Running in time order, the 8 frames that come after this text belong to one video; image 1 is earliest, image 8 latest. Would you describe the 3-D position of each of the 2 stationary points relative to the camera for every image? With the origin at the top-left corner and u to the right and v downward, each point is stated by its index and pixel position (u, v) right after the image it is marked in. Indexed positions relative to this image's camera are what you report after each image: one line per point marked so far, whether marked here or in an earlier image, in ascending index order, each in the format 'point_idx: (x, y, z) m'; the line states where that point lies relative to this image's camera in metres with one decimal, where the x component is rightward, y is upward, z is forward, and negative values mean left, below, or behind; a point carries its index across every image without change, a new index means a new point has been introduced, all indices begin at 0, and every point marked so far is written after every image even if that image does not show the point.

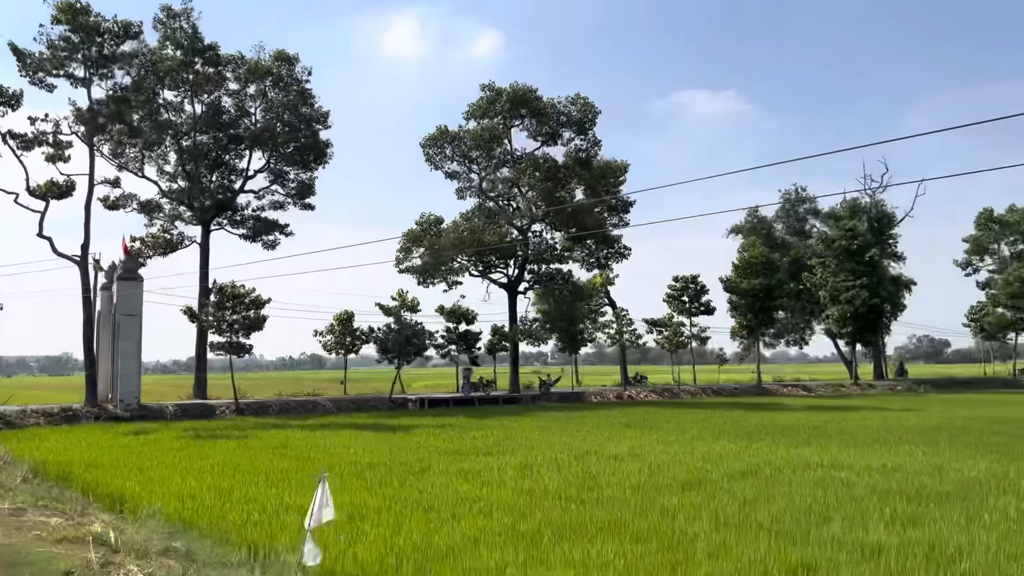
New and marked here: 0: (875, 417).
0: (+8.2, -2.9, +19.1) m
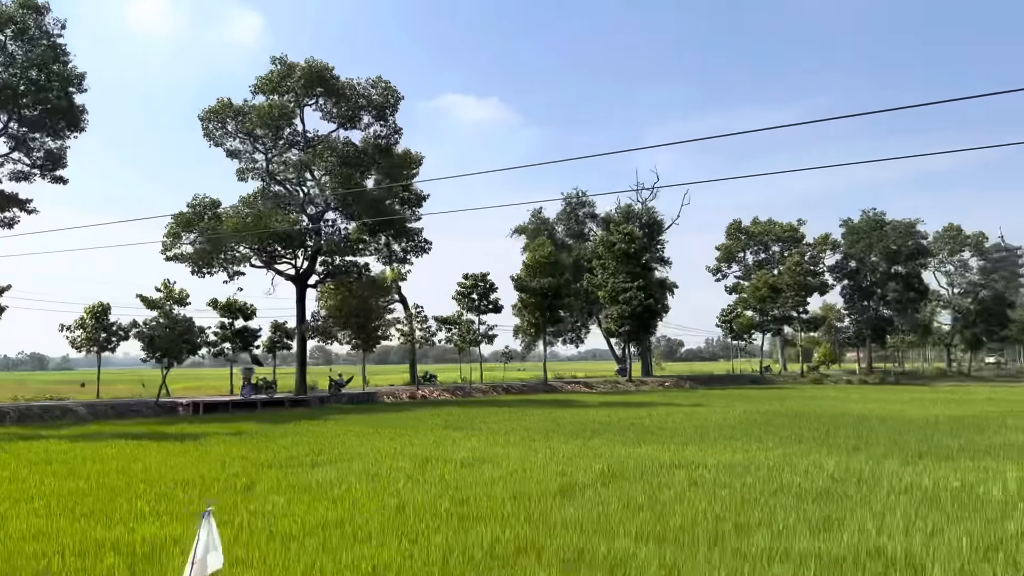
0: (+3.9, -2.9, +19.6) m
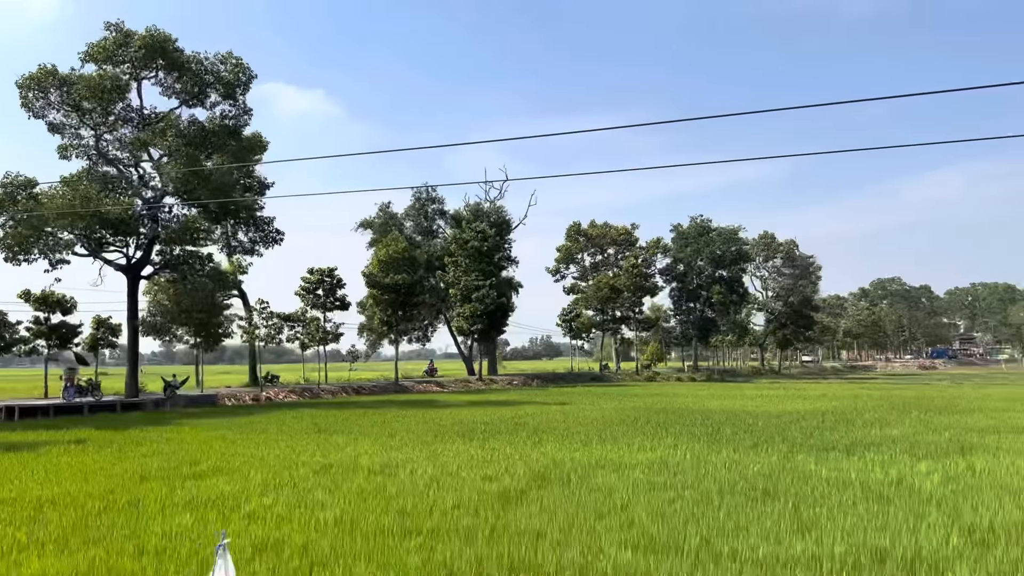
0: (+1.0, -2.8, +19.4) m
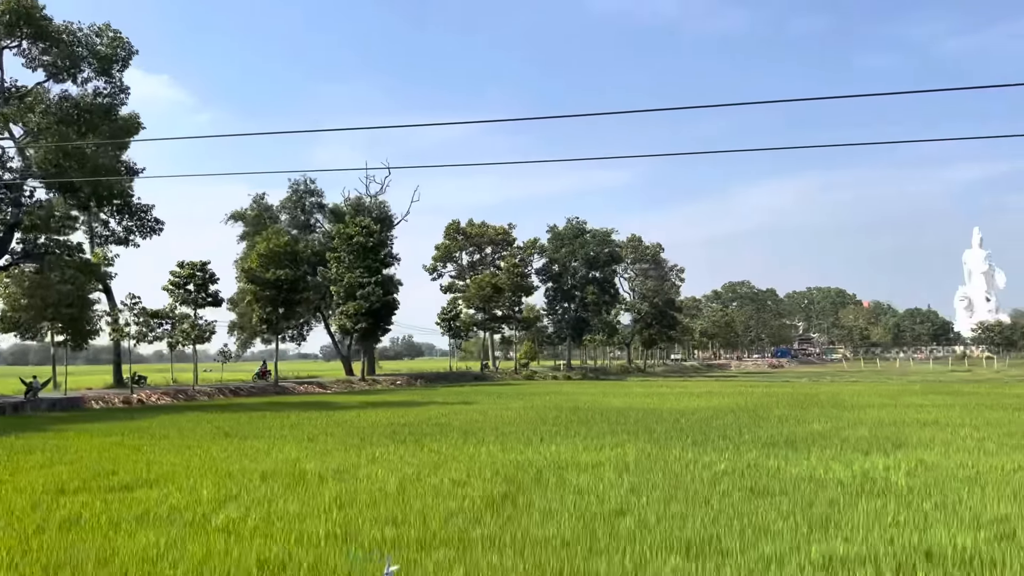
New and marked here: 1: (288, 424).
0: (-1.0, -2.7, +19.0) m
1: (-4.3, -2.6, +16.6) m
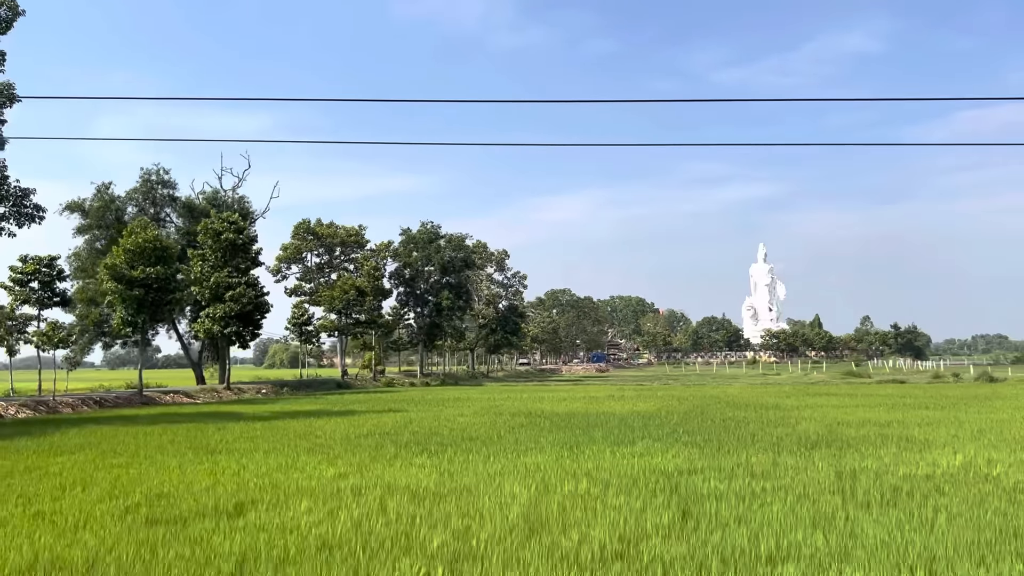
0: (-1.9, -2.8, +18.1) m
1: (-4.6, -2.6, +15.0) m
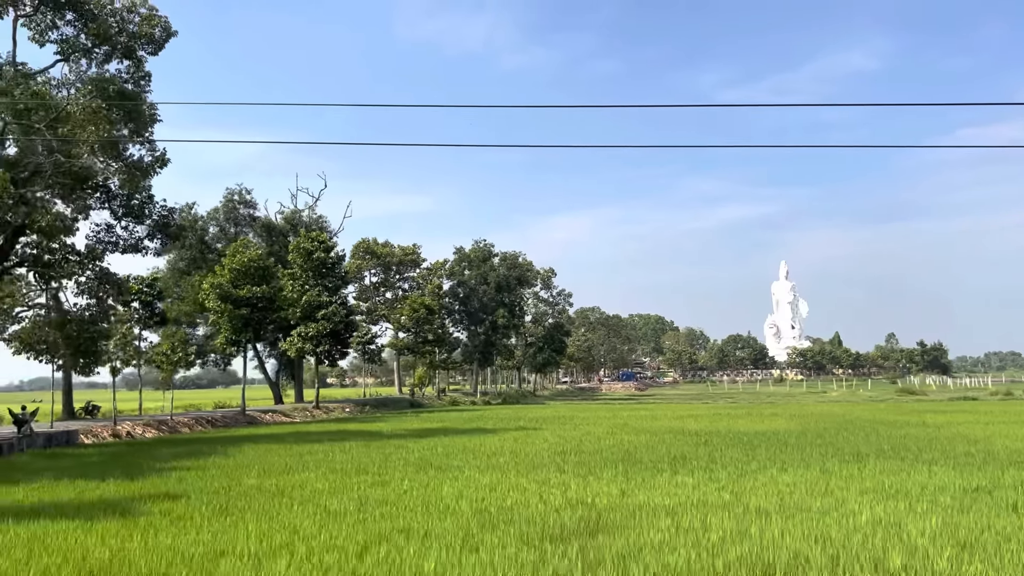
0: (+1.5, -3.1, +18.0) m
1: (-1.2, -2.9, +14.9) m
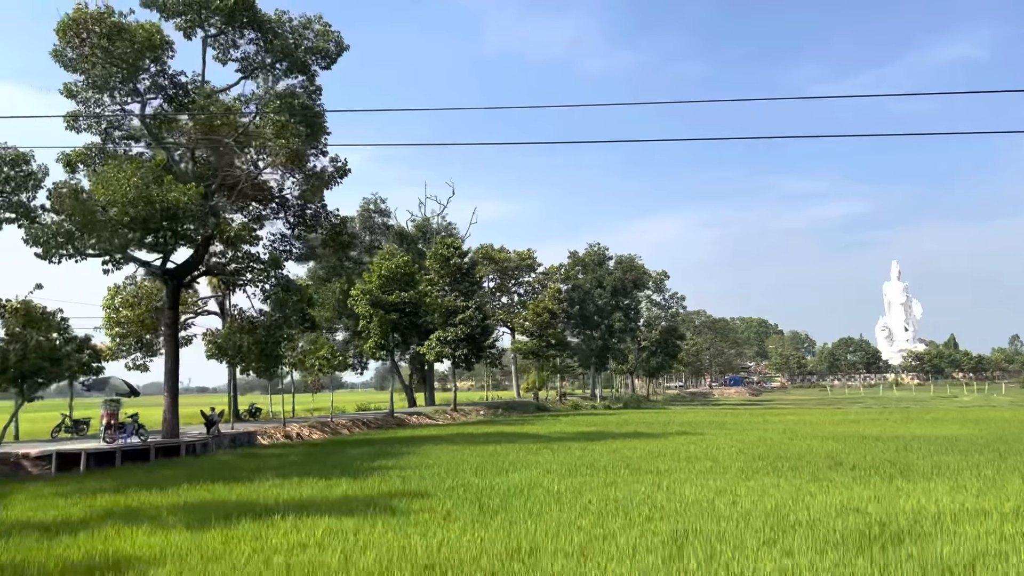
0: (+5.2, -3.1, +17.6) m
1: (+2.2, -2.9, +14.8) m
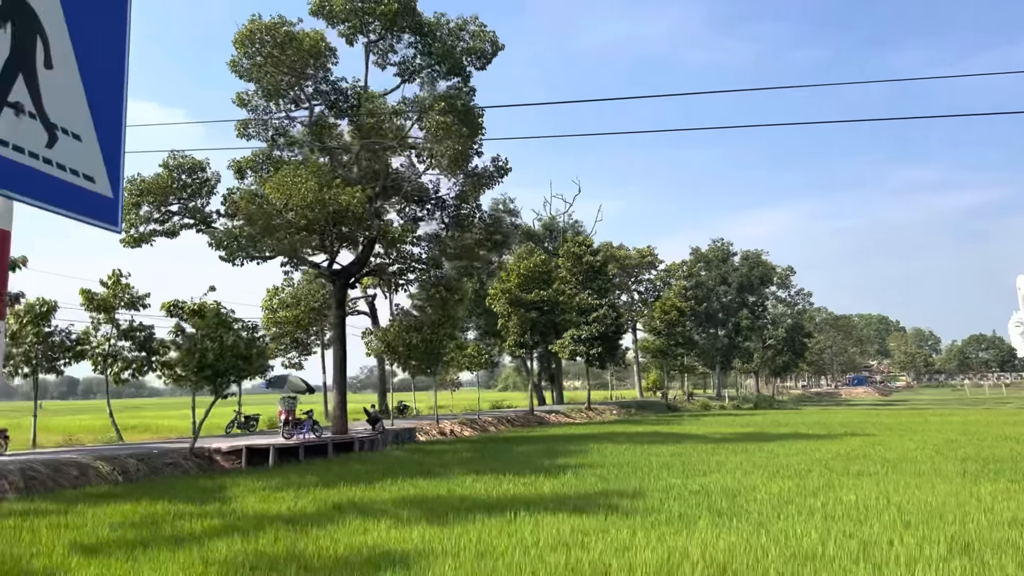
0: (+8.6, -3.0, +16.6) m
1: (+5.3, -2.8, +14.2) m
